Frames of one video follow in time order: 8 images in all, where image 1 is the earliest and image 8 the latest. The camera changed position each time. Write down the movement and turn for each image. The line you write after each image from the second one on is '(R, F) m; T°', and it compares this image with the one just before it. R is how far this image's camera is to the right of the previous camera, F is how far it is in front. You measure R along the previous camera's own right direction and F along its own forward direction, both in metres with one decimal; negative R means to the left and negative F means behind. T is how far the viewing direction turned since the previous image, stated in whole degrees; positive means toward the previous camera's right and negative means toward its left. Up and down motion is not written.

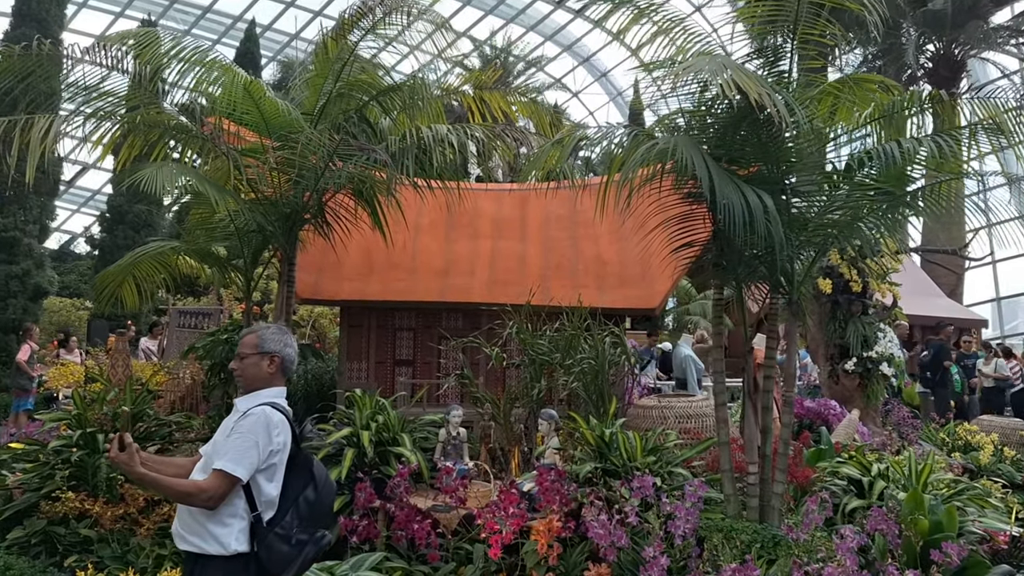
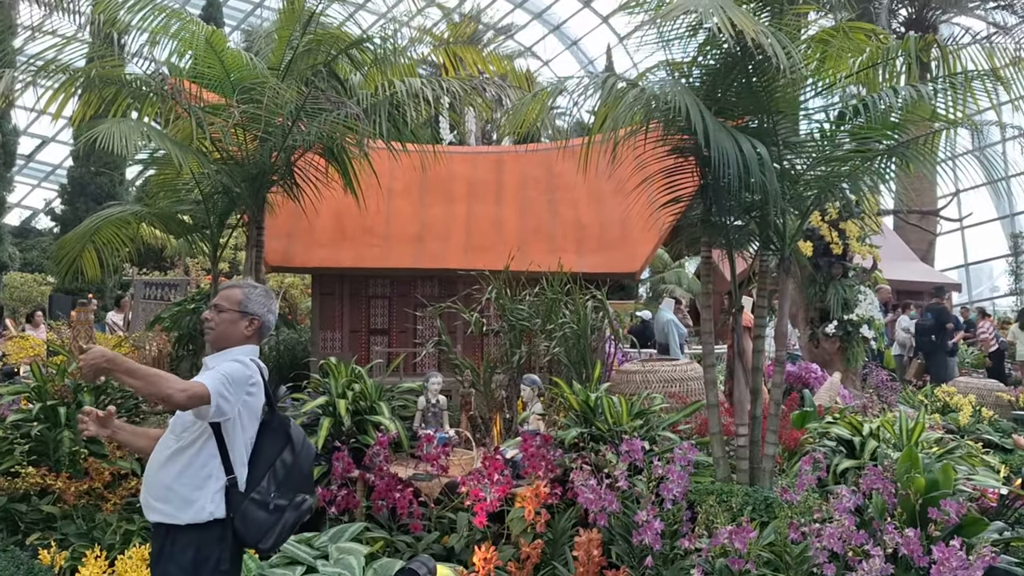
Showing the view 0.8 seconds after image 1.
(0.0, +0.2) m; +2°
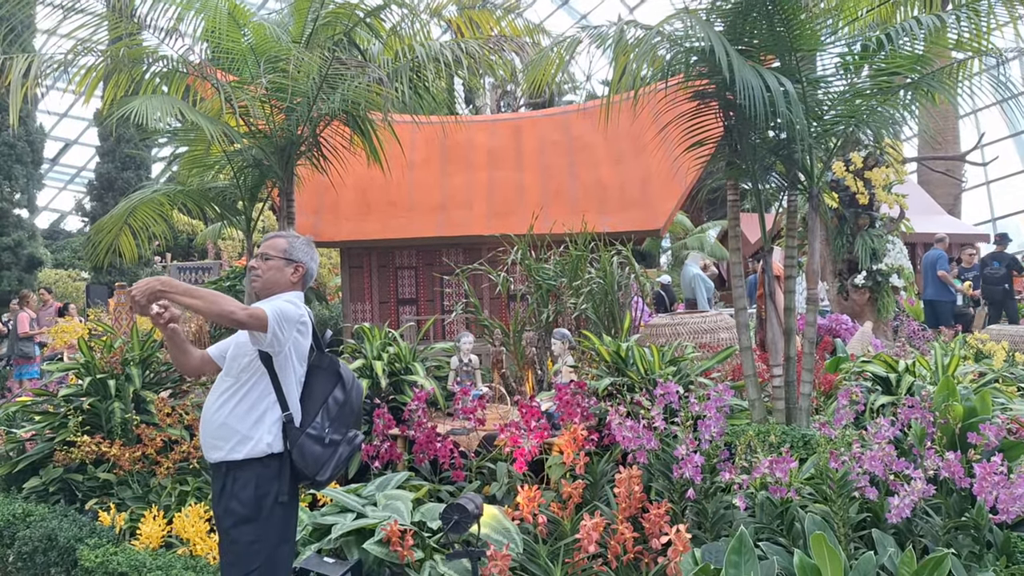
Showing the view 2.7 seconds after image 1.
(0.0, -0.1) m; -2°
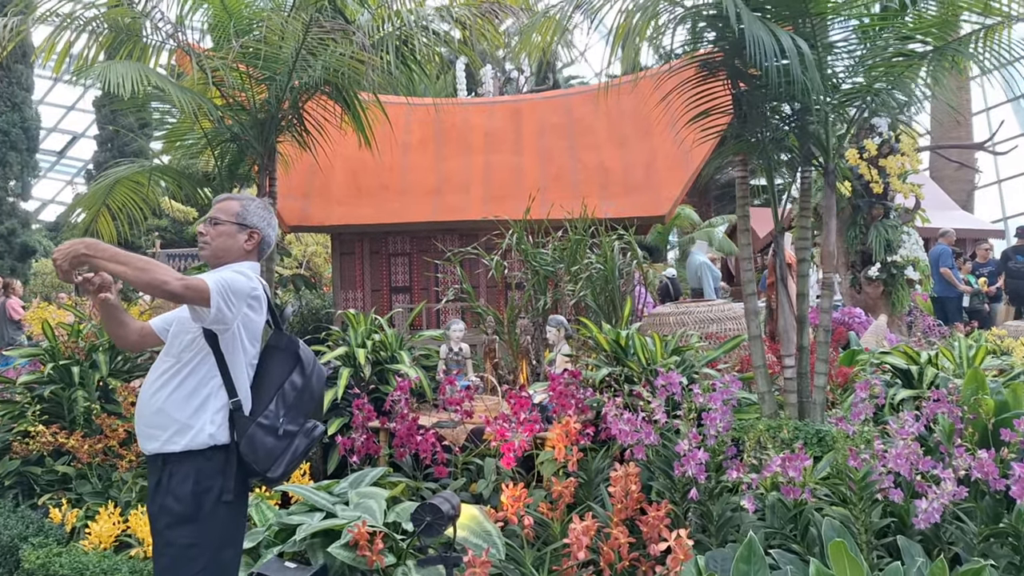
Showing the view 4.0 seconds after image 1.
(+0.1, +0.3) m; 0°
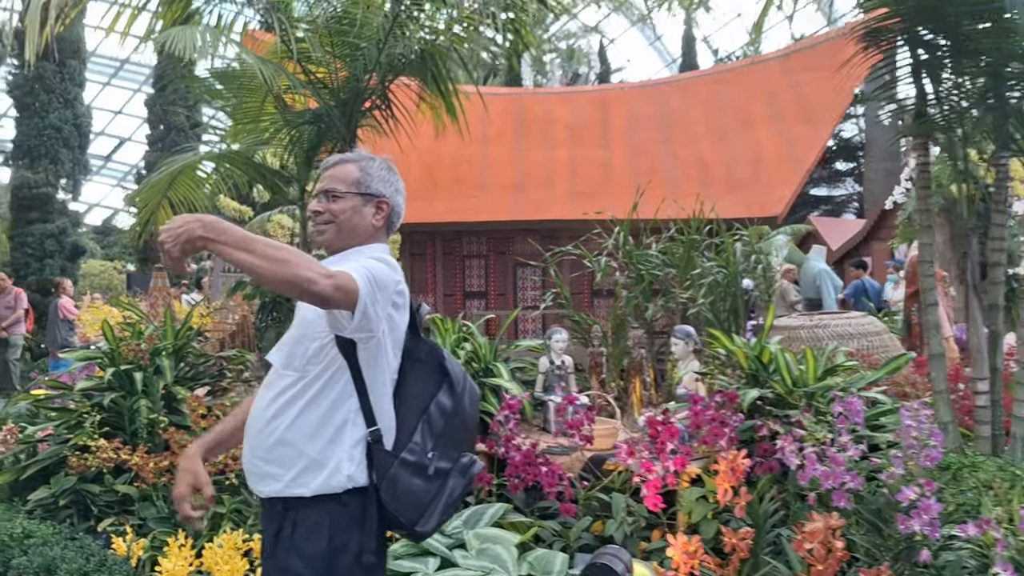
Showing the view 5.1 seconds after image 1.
(-0.4, +0.6) m; -2°
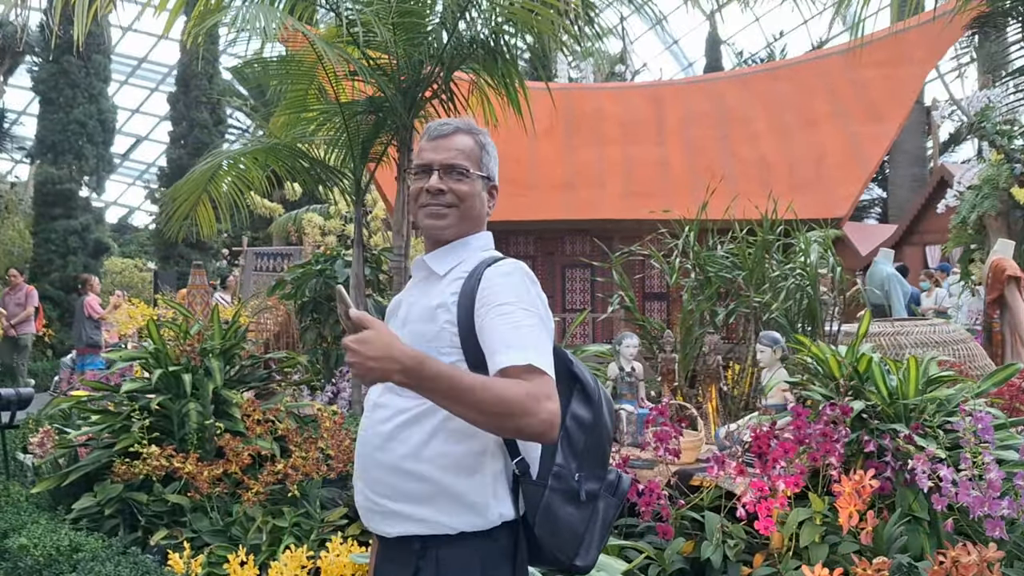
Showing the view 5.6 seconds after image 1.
(-0.3, +0.2) m; -1°
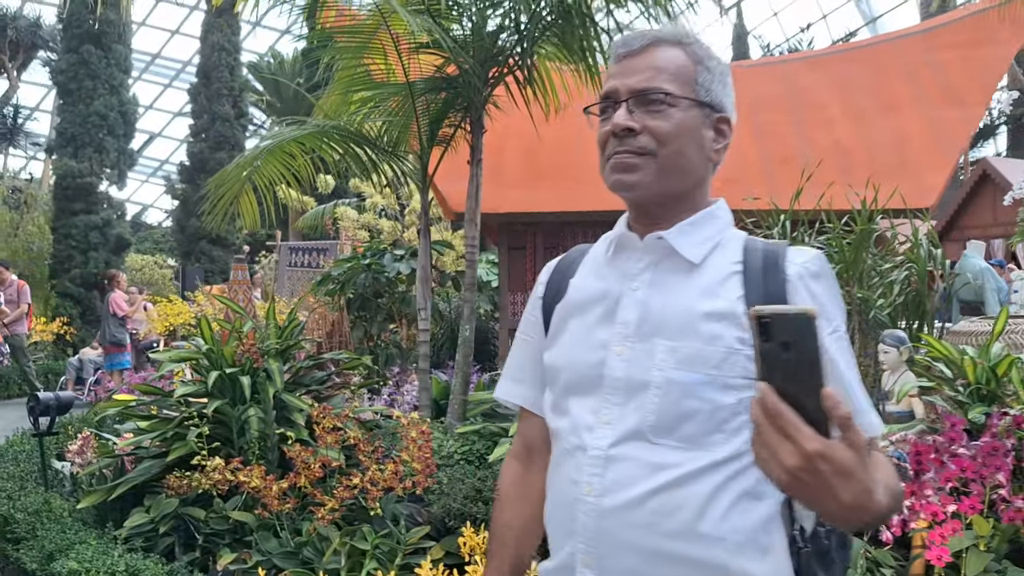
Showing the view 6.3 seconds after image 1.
(-0.3, +0.3) m; -1°
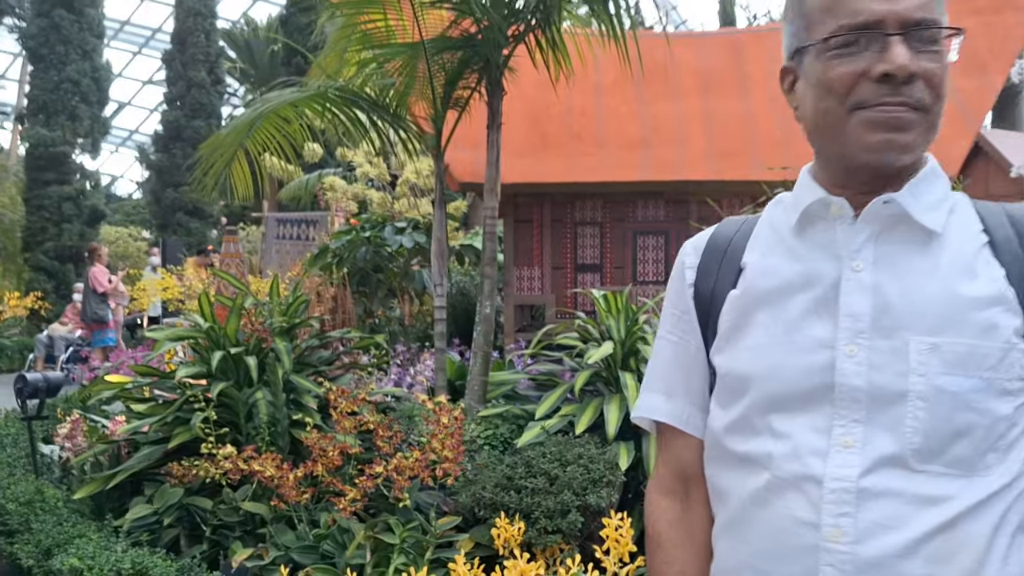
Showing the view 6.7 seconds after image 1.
(-0.2, +0.2) m; +2°
